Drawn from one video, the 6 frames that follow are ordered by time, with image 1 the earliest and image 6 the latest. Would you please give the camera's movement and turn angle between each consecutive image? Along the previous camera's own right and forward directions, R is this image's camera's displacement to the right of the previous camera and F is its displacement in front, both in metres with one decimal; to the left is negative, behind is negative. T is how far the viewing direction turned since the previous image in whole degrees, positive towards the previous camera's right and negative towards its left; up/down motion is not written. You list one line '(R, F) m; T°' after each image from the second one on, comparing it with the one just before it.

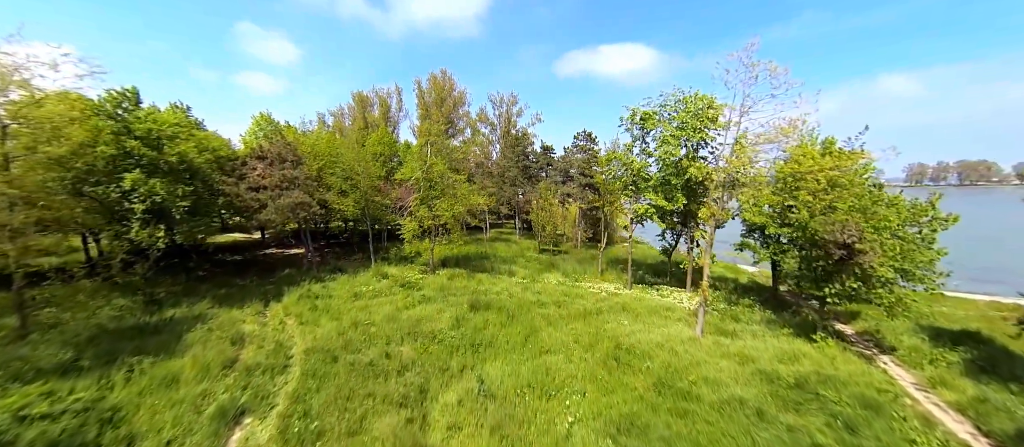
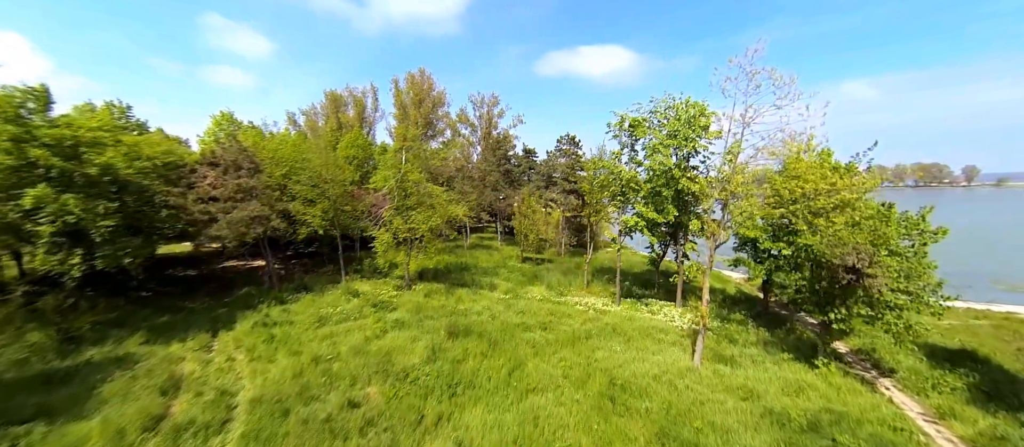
(0.0, +1.1) m; +3°
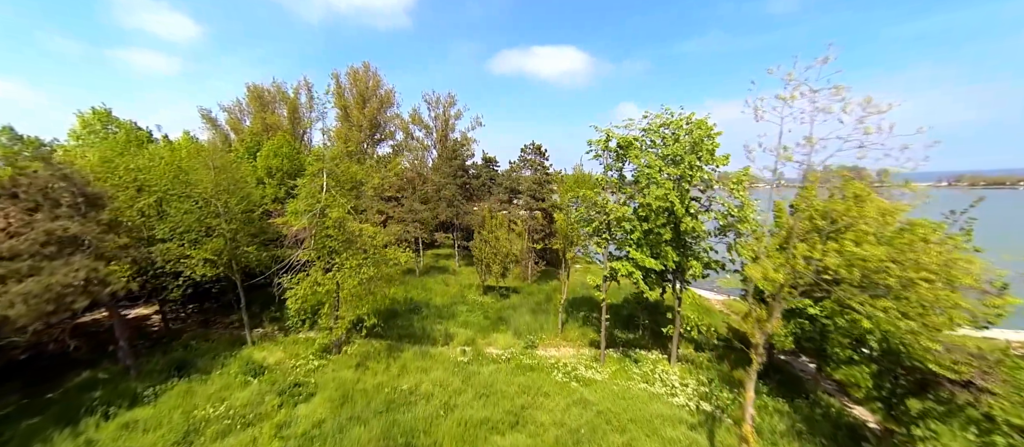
(0.0, +3.5) m; +6°
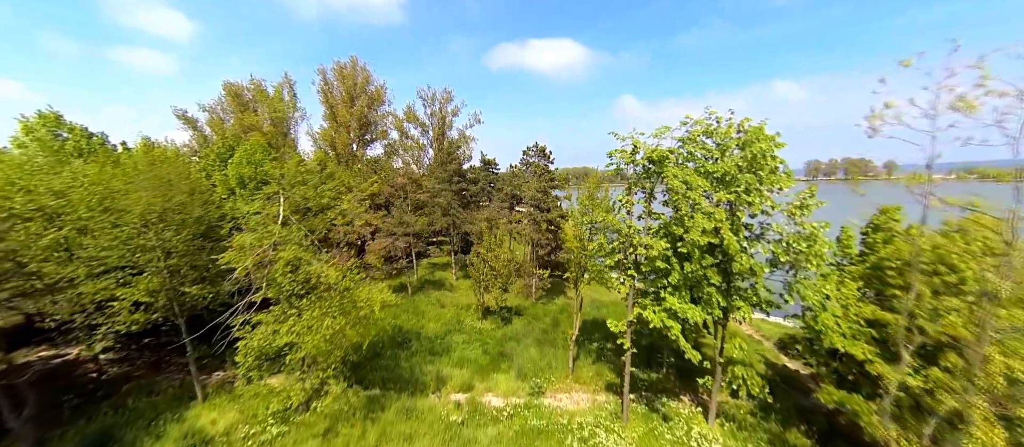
(0.0, +2.4) m; 0°
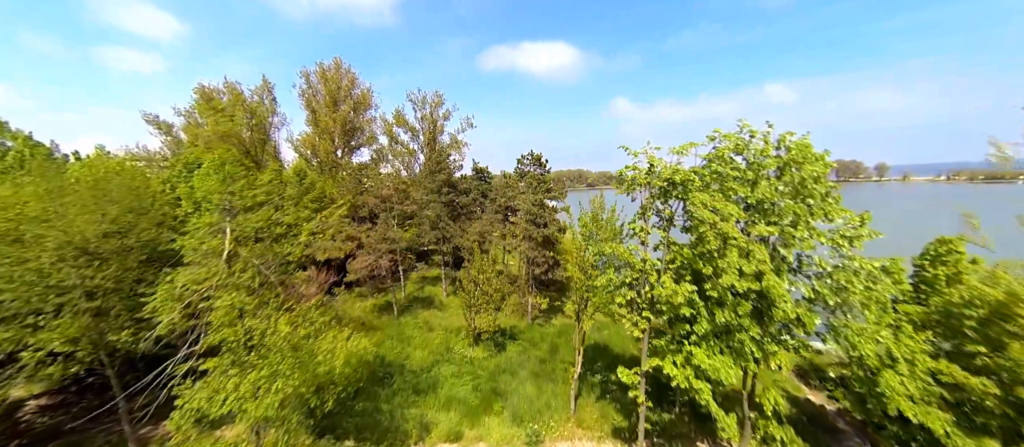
(0.0, +1.6) m; +1°
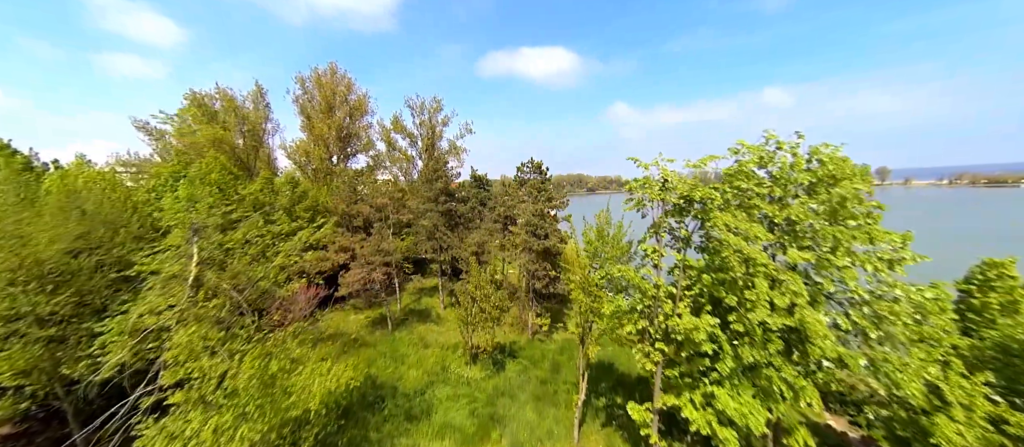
(+0.1, +0.8) m; 0°
